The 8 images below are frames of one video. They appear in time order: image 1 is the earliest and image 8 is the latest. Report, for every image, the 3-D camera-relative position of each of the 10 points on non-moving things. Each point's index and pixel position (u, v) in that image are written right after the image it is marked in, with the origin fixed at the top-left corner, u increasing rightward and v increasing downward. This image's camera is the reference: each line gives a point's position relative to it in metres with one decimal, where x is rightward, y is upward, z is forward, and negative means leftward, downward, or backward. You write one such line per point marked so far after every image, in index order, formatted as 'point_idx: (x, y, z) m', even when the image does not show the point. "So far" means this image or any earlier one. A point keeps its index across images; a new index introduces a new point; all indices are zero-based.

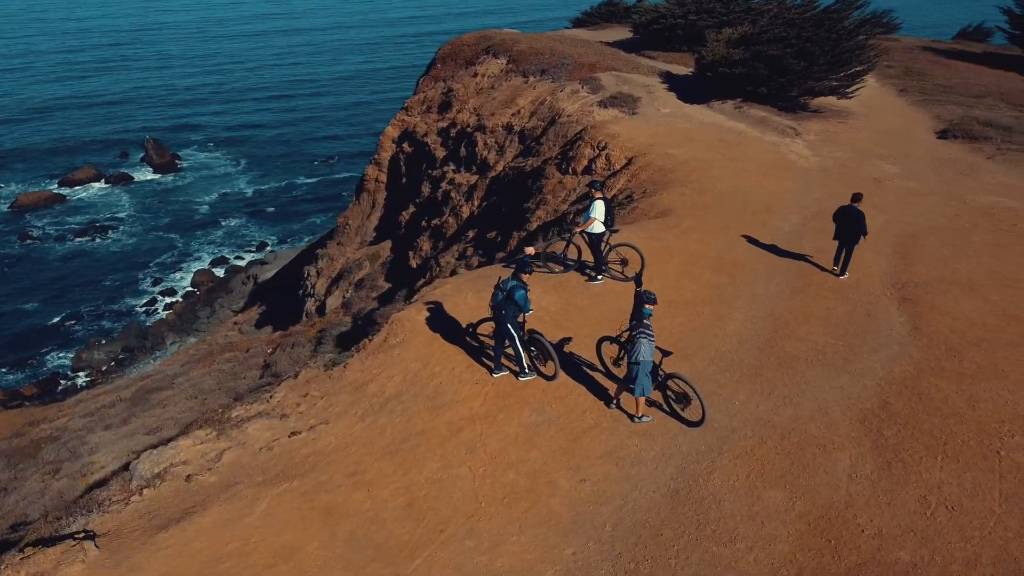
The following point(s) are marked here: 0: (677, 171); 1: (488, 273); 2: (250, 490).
0: (+3.8, +2.8, +19.3) m
1: (-0.4, +0.2, +13.1) m
2: (-2.5, -2.0, +7.8) m
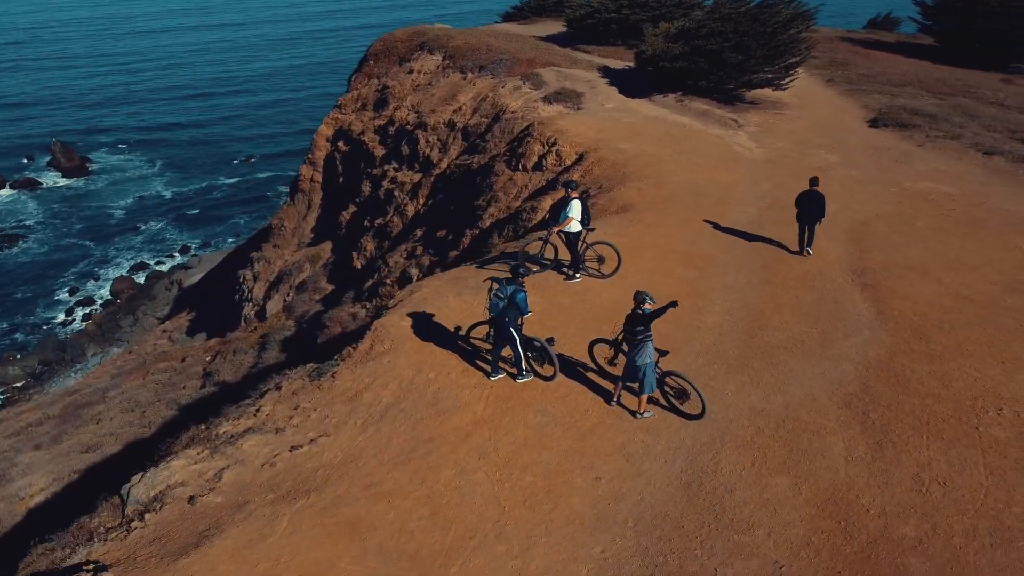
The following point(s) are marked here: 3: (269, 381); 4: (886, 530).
0: (+2.8, +3.0, +19.6) m
1: (-0.8, +0.2, +13.2) m
2: (-2.3, -2.1, +7.7) m
3: (-3.7, -1.4, +12.2) m
4: (+3.4, -2.2, +7.2) m
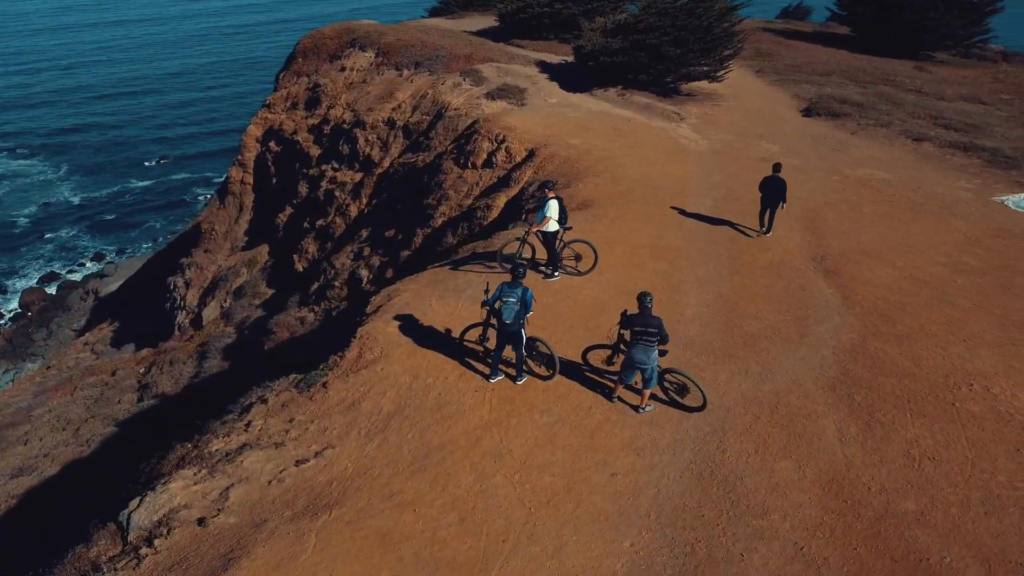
0: (+1.7, +3.1, +19.9) m
1: (-1.2, +0.2, +13.2) m
2: (-2.1, -2.3, +7.6) m
3: (-3.9, -1.6, +12.0) m
4: (+3.6, -2.1, +7.7) m
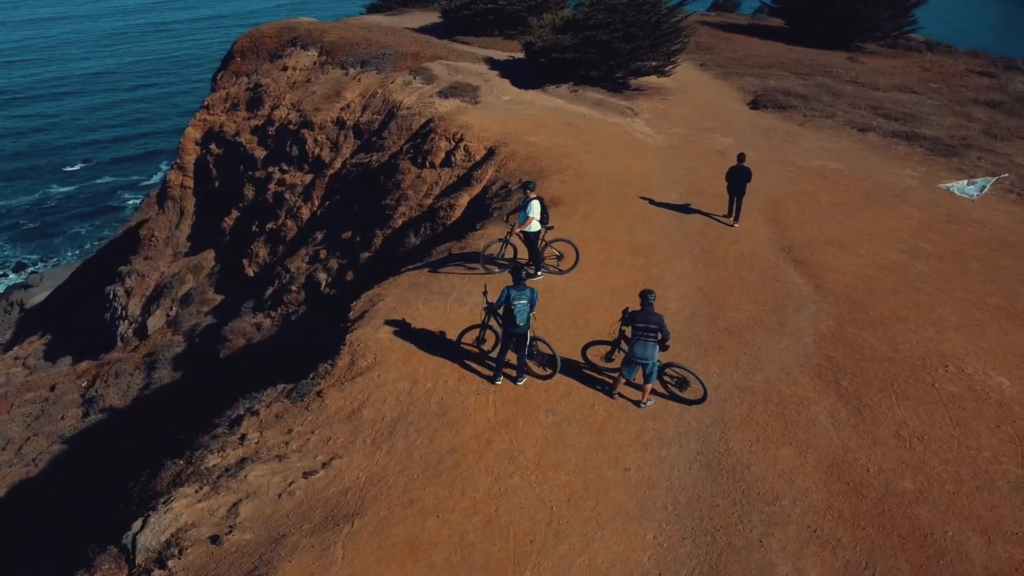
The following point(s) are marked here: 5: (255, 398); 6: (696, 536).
0: (+0.7, +3.2, +20.1) m
1: (-1.5, +0.1, +13.2) m
2: (-1.9, -2.4, +7.6) m
3: (-4.0, -1.7, +11.8) m
4: (+3.8, -2.0, +8.1) m
5: (-3.7, -1.6, +11.8) m
6: (+1.7, -2.3, +7.4) m
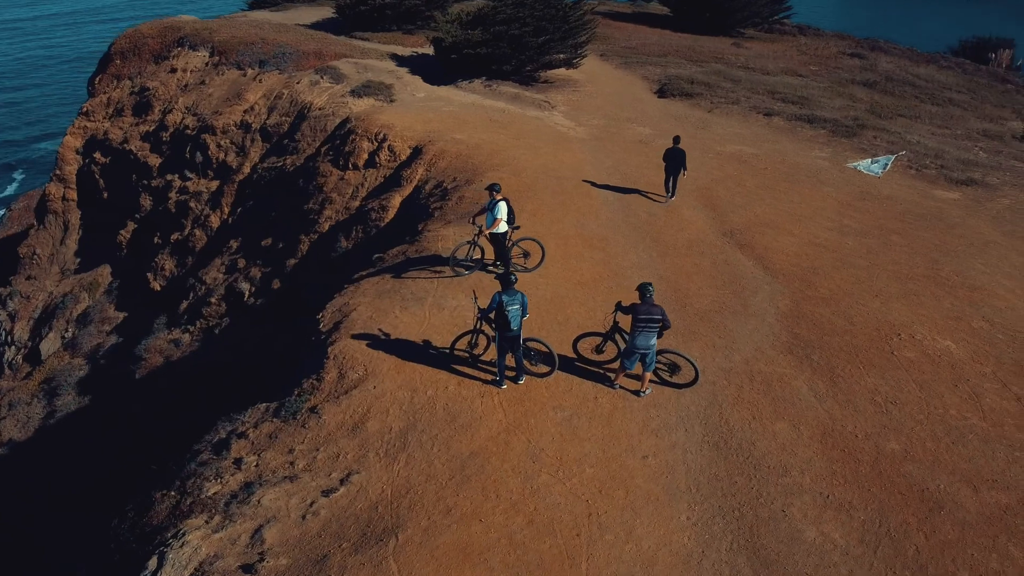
0: (-1.0, +3.3, +20.3) m
1: (-2.0, 0.0, +13.2) m
2: (-1.5, -2.6, +7.7) m
3: (-4.2, -2.0, +11.5) m
4: (+4.1, -1.8, +8.9) m
5: (-3.9, -1.9, +11.5) m
6: (+2.1, -2.2, +8.0) m
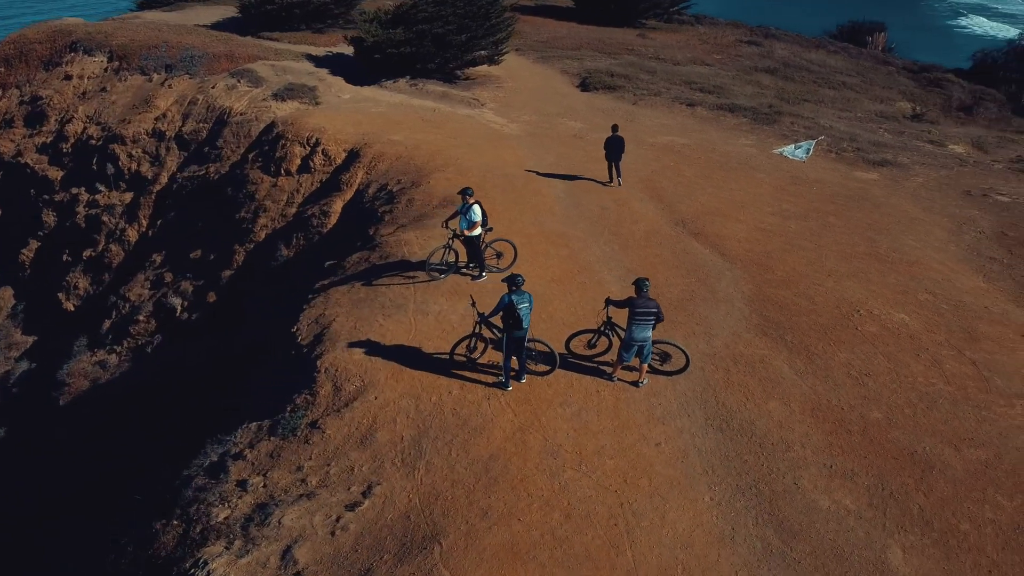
0: (-2.4, +3.3, +20.3) m
1: (-2.4, -0.2, +13.2) m
2: (-1.1, -2.7, +7.8) m
3: (-4.3, -2.3, +11.3) m
4: (+4.2, -1.6, +9.7) m
5: (-4.0, -2.1, +11.3) m
6: (+2.4, -2.1, +8.5) m
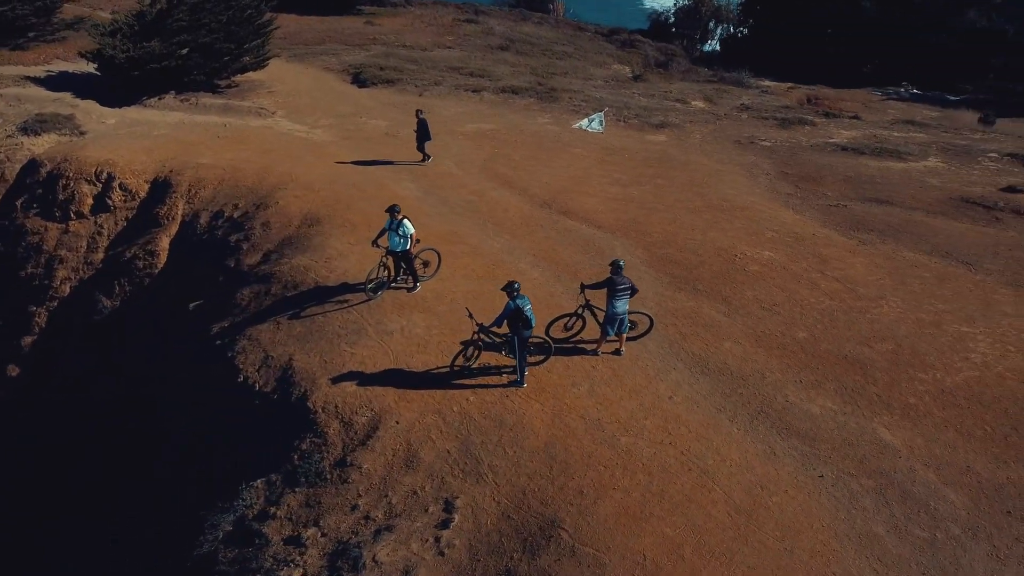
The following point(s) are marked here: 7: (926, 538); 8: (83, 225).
0: (-6.5, +2.6, +19.4) m
1: (-3.3, -0.7, +13.0) m
2: (+0.3, -2.9, +8.6) m
3: (-3.9, -3.1, +10.7) m
4: (+4.3, -0.8, +12.2) m
5: (-3.7, -2.9, +10.8) m
6: (+3.1, -1.7, +10.5) m
7: (+4.4, -2.6, +8.5) m
8: (-10.7, +1.6, +20.2) m
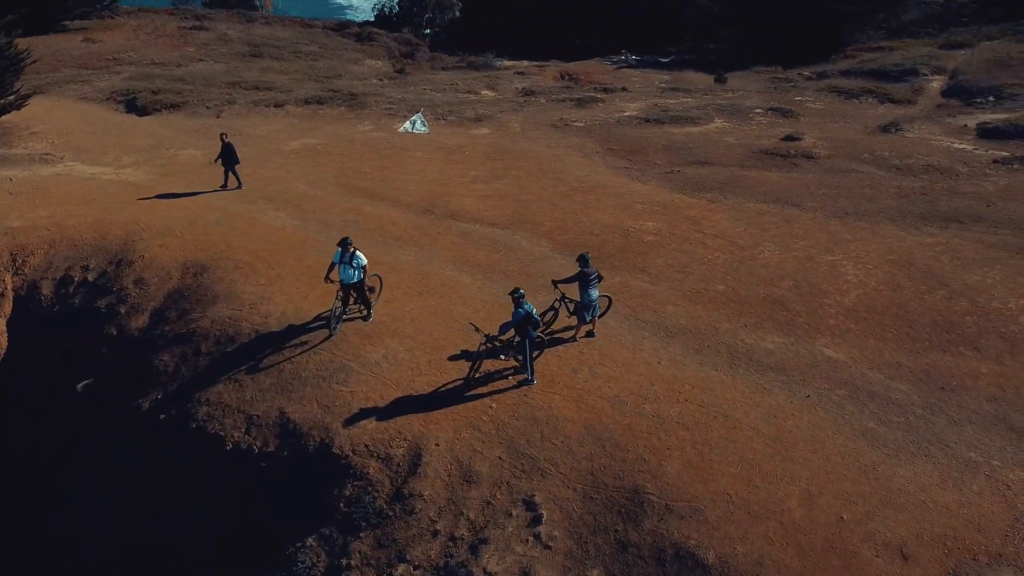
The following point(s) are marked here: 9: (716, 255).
0: (-9.4, +1.1, +17.4) m
1: (-3.6, -1.5, +12.6) m
2: (+1.6, -2.9, +9.8) m
3: (-3.0, -3.9, +10.4) m
4: (+3.7, -0.1, +14.4) m
5: (-2.8, -3.7, +10.6) m
6: (+3.4, -1.1, +12.5) m
7: (+5.3, -1.8, +11.0) m
8: (-13.3, -0.7, +16.8) m
9: (+3.9, +0.6, +15.5) m
